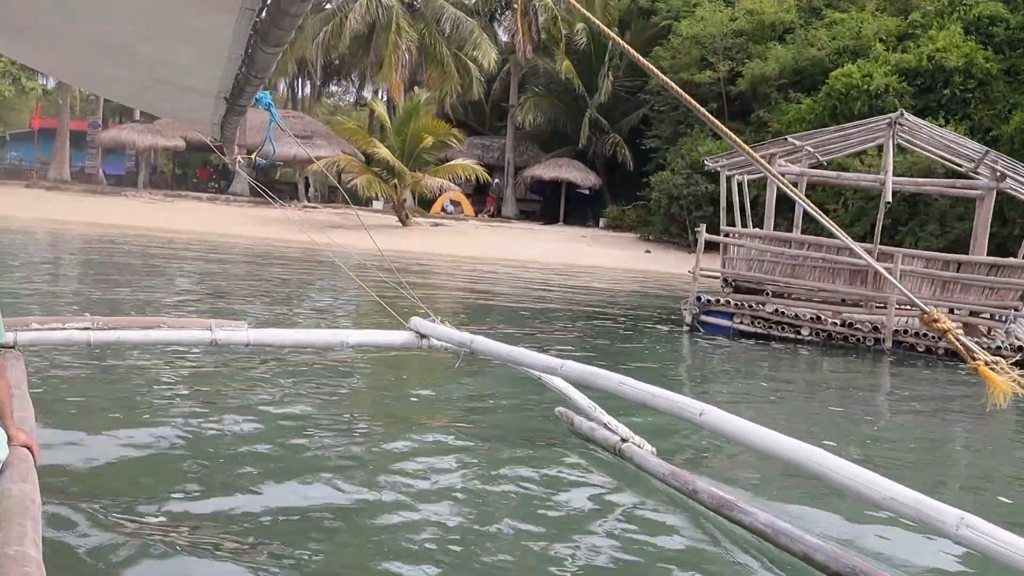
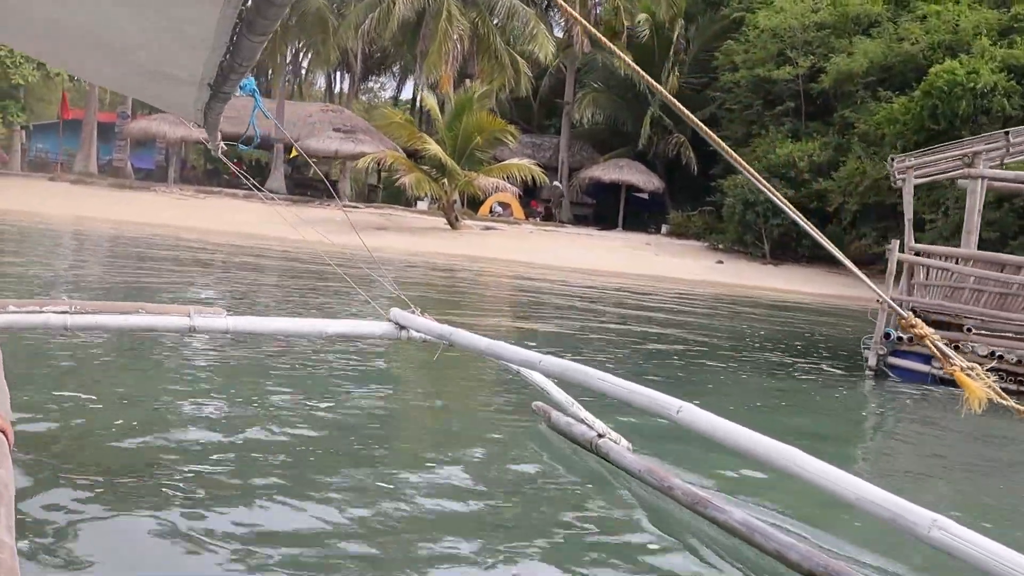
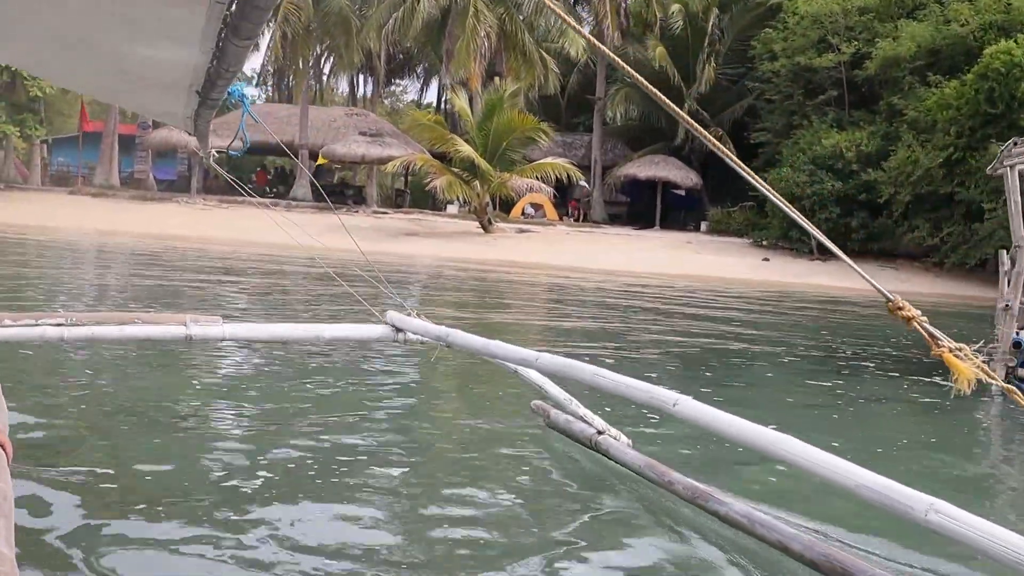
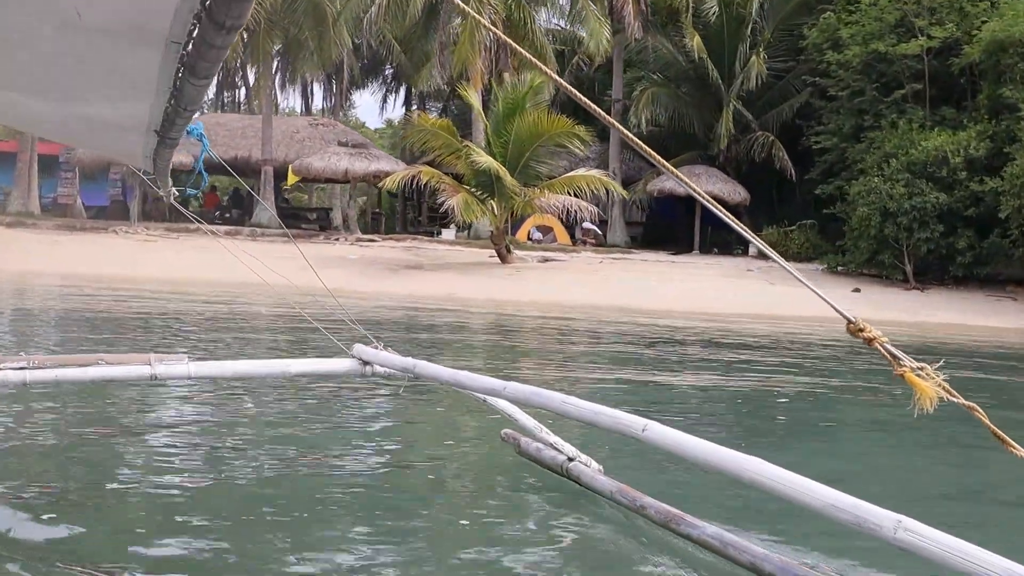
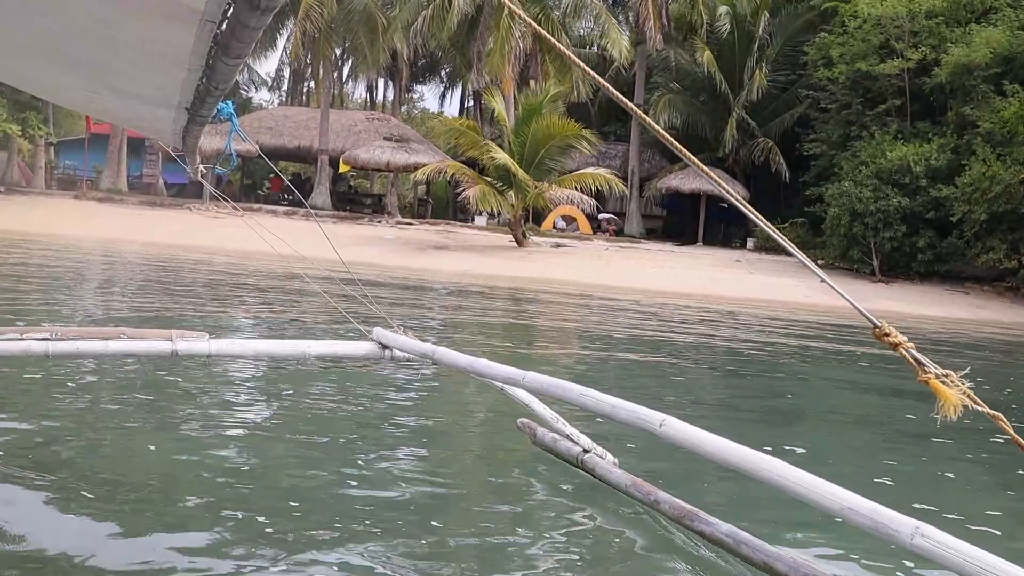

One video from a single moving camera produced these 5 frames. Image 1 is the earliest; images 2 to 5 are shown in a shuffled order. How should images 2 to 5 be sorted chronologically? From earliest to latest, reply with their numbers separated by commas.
2, 3, 5, 4
